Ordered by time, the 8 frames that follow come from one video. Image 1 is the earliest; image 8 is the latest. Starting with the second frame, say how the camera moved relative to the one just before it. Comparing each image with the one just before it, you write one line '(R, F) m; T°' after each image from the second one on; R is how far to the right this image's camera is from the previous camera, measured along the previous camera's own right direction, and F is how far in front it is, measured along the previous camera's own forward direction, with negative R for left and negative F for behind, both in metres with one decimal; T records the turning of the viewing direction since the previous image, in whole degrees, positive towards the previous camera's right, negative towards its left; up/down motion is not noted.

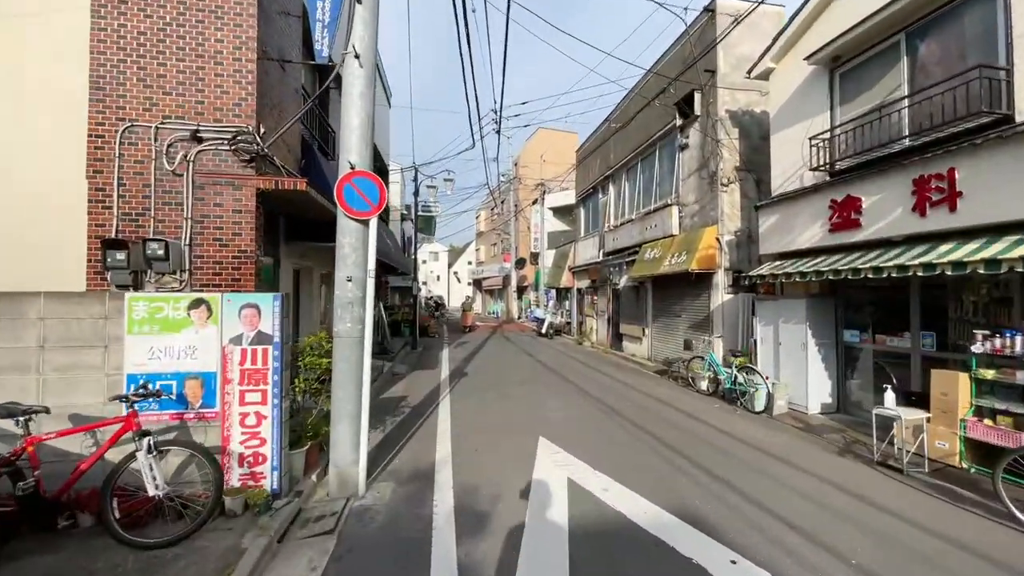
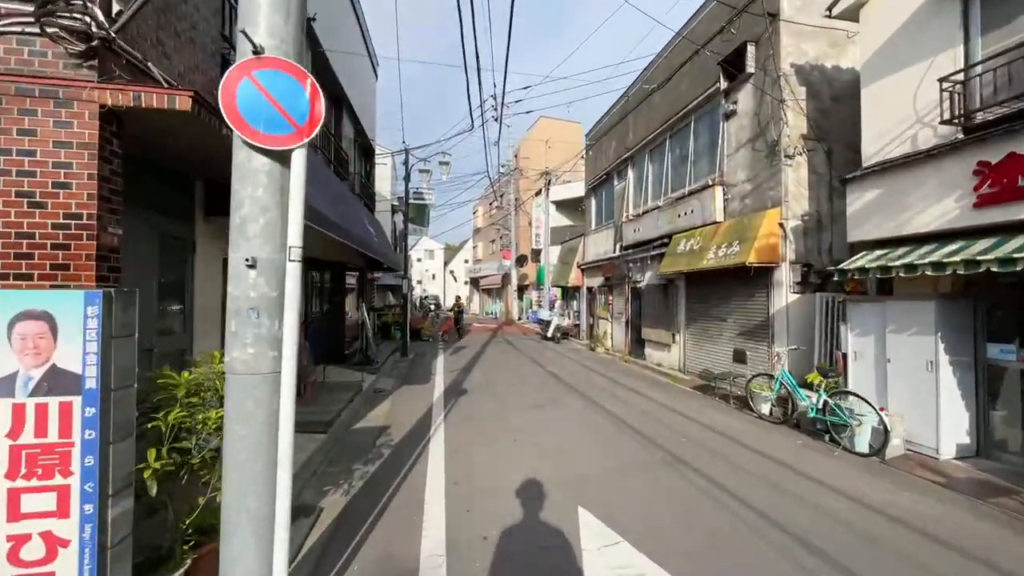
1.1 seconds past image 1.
(-0.3, +2.4) m; +1°
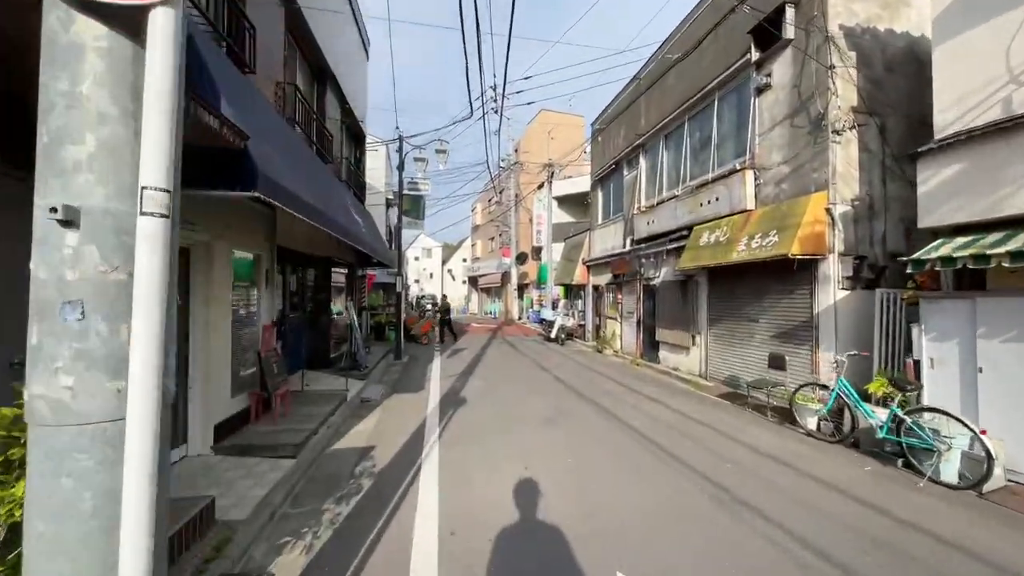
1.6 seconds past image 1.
(-0.2, +1.3) m; 0°
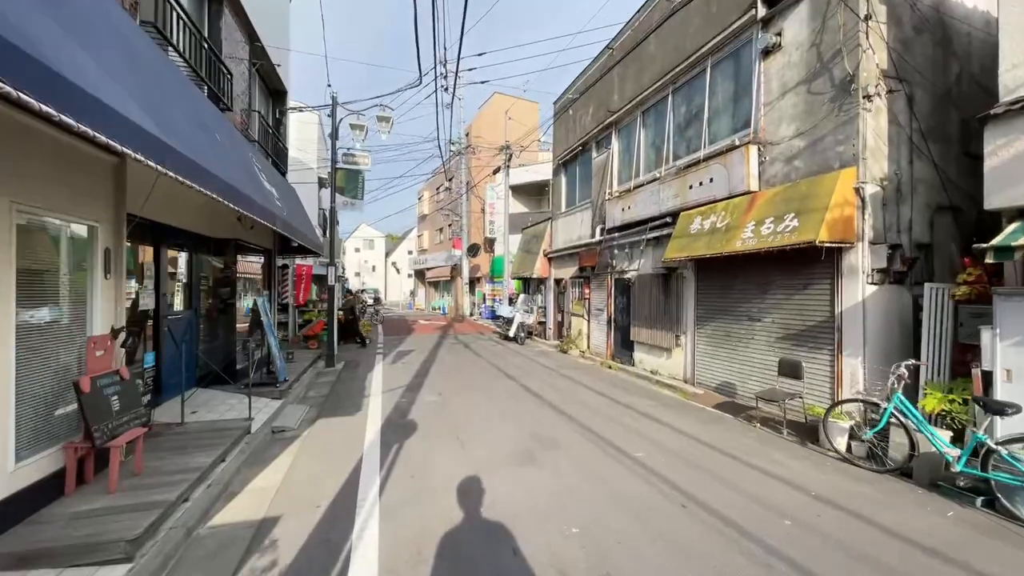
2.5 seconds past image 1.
(-0.3, +2.1) m; +7°
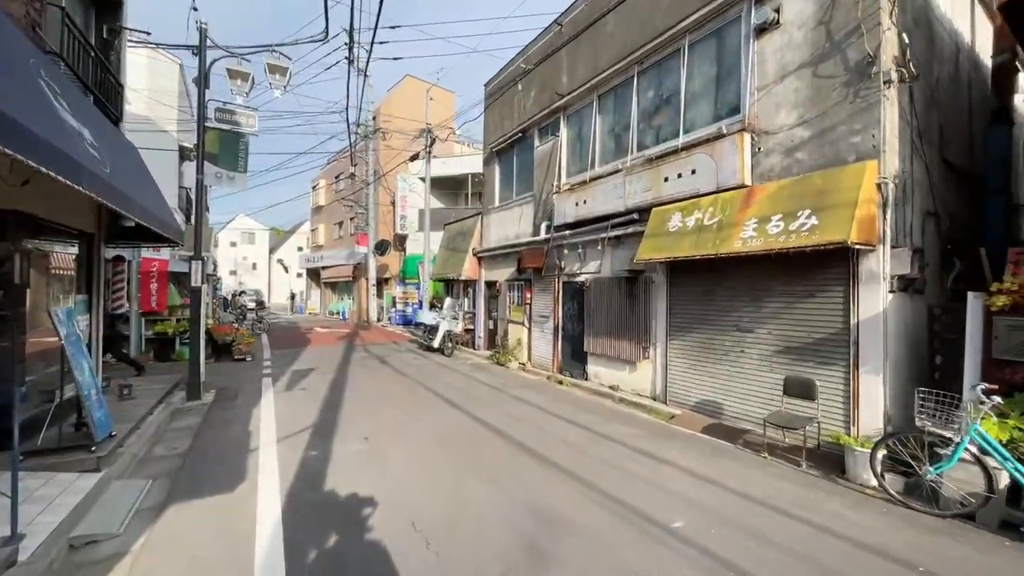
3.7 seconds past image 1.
(-0.9, +2.2) m; +14°
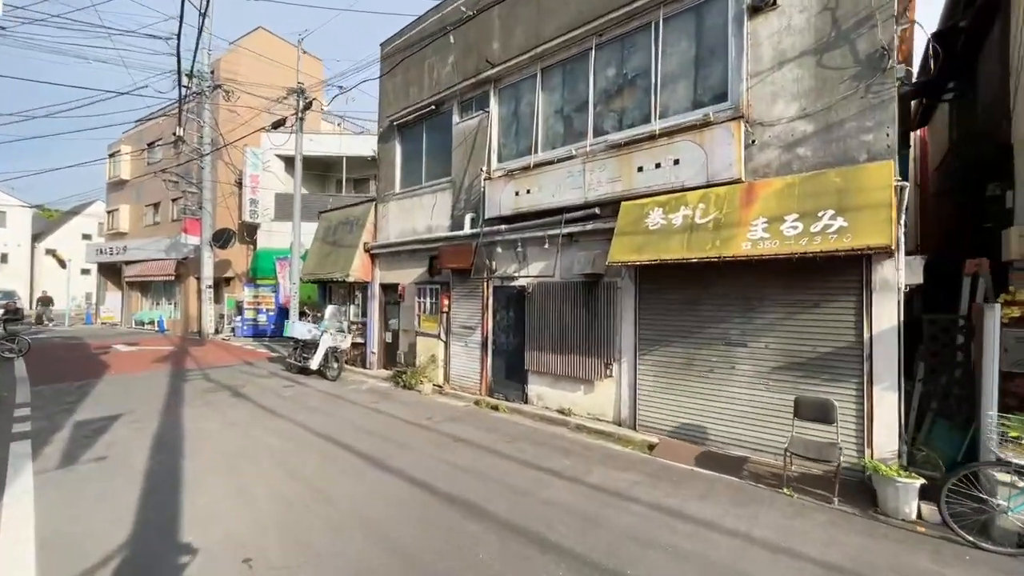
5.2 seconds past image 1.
(-1.4, +2.4) m; +19°
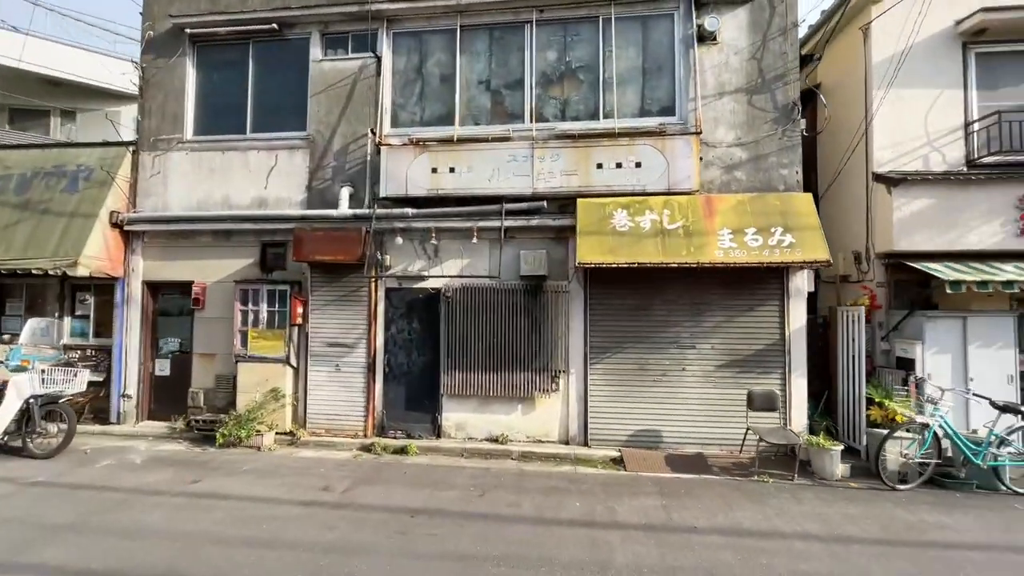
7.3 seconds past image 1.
(-2.9, +2.6) m; +34°
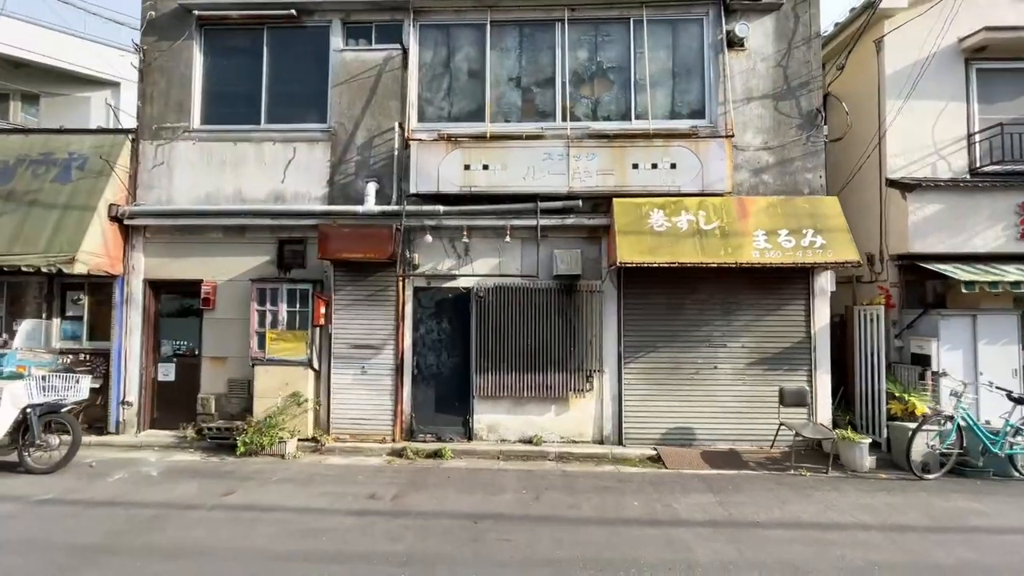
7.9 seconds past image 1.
(-1.1, +0.1) m; +4°
